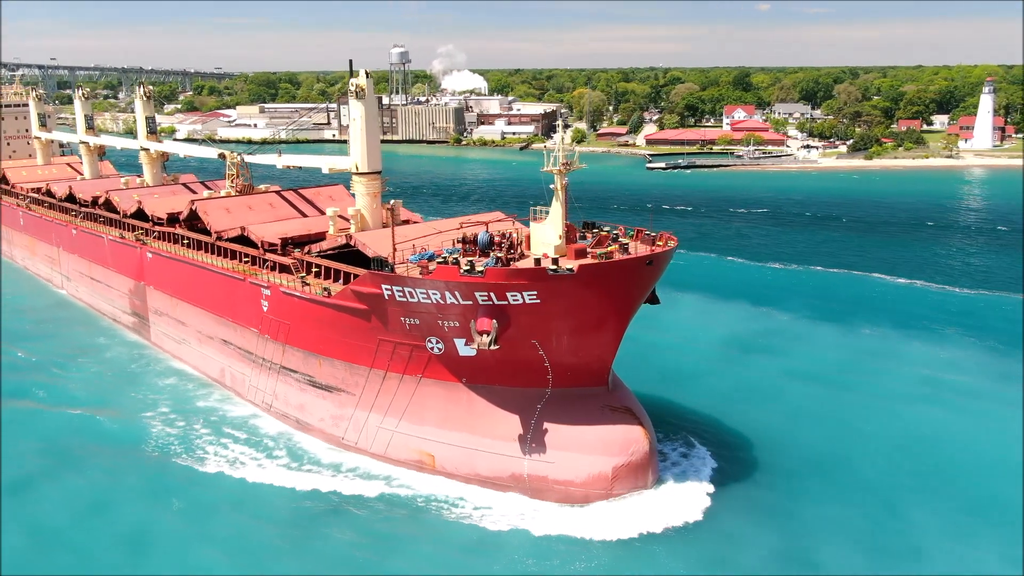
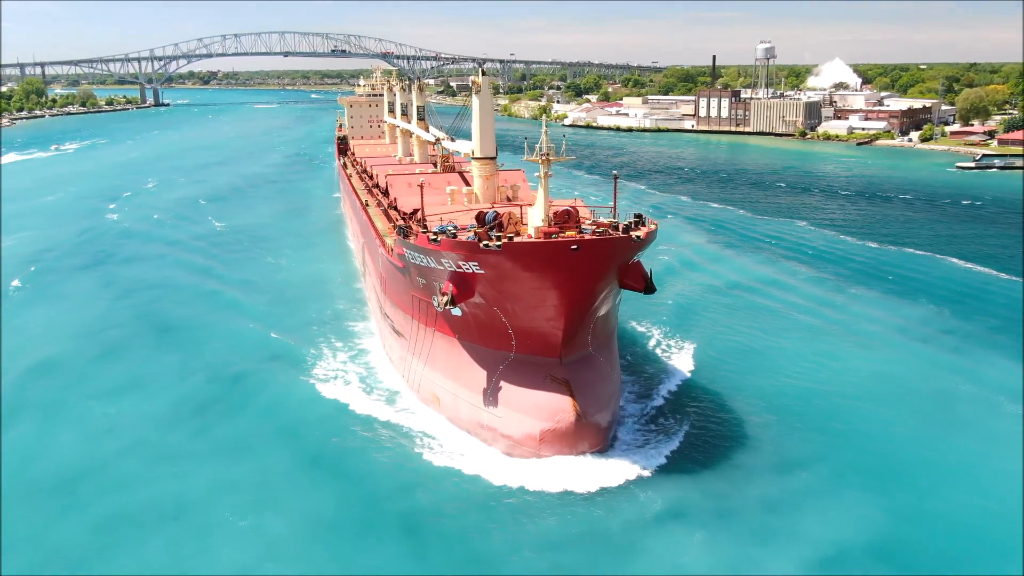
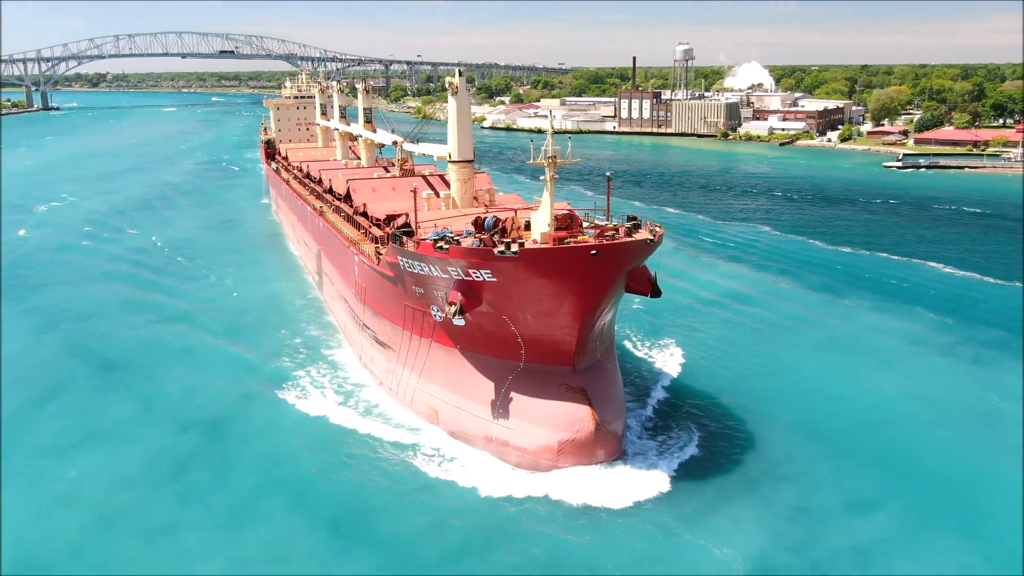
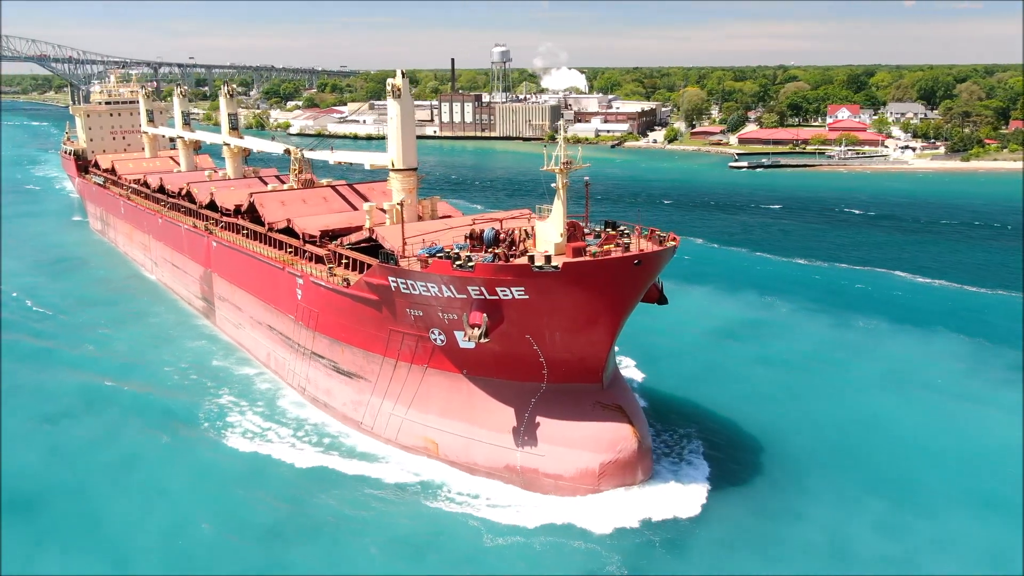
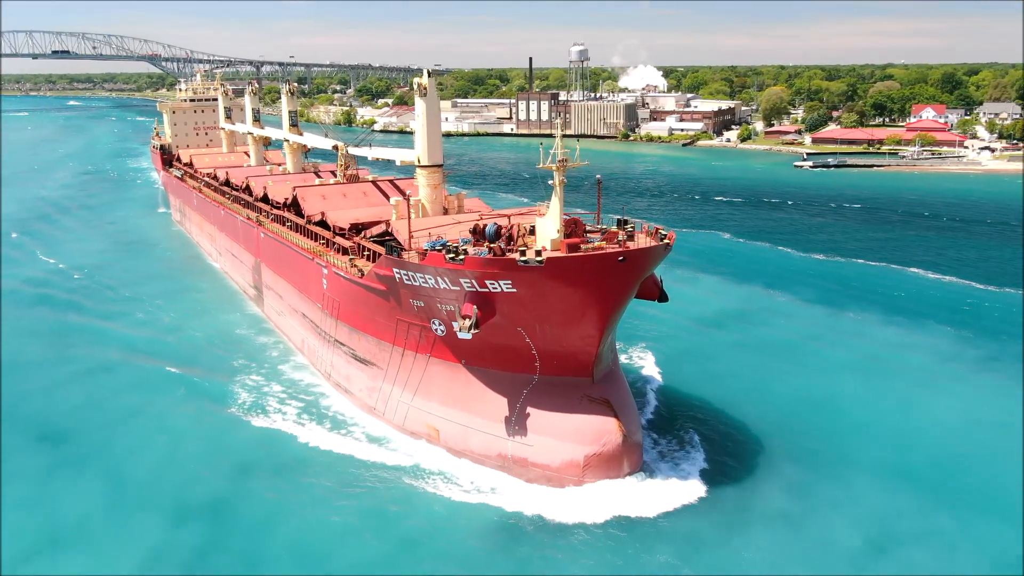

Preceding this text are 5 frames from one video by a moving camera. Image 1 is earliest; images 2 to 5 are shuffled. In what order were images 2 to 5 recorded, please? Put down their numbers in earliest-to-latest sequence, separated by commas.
4, 5, 3, 2
